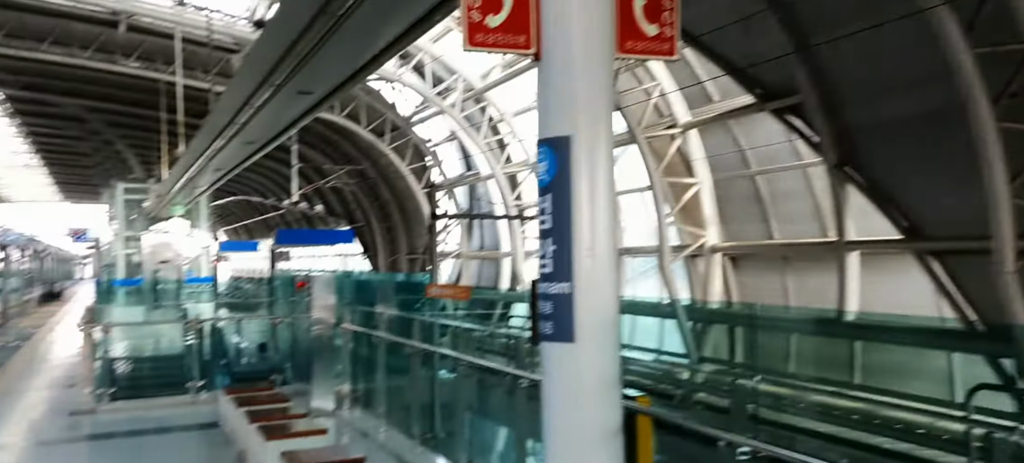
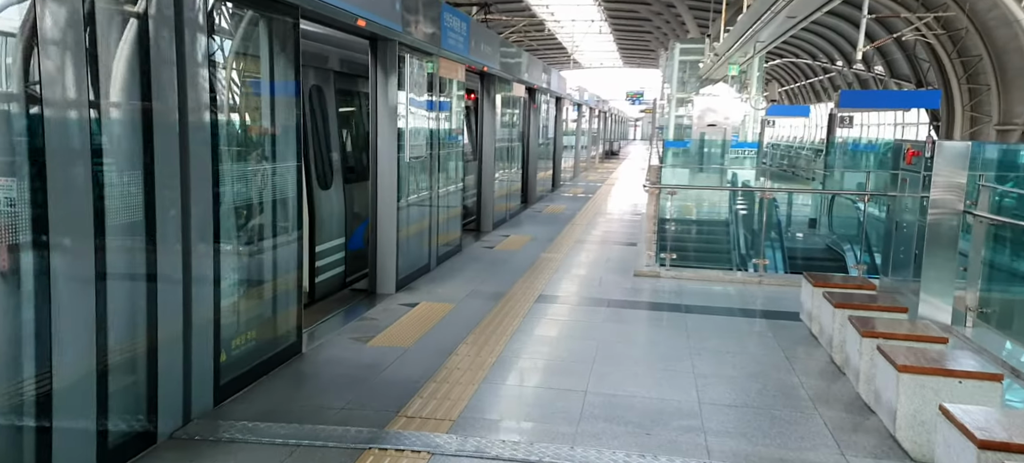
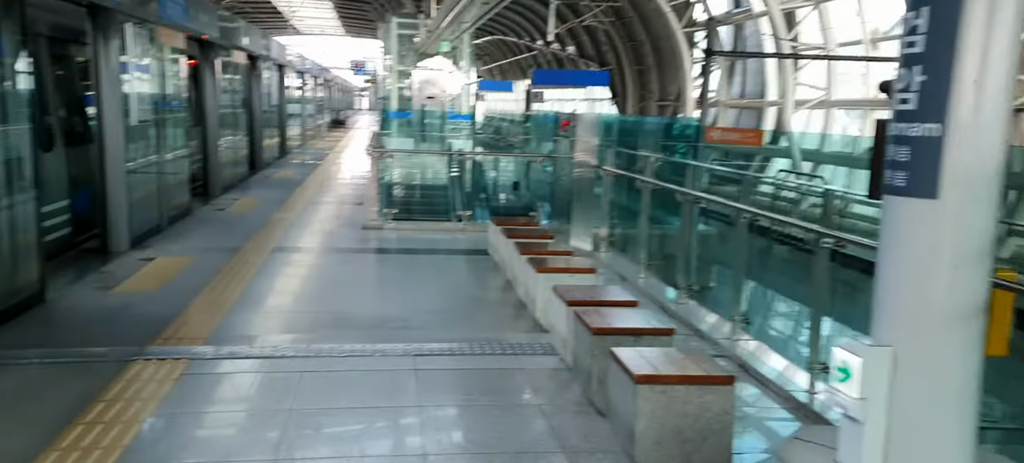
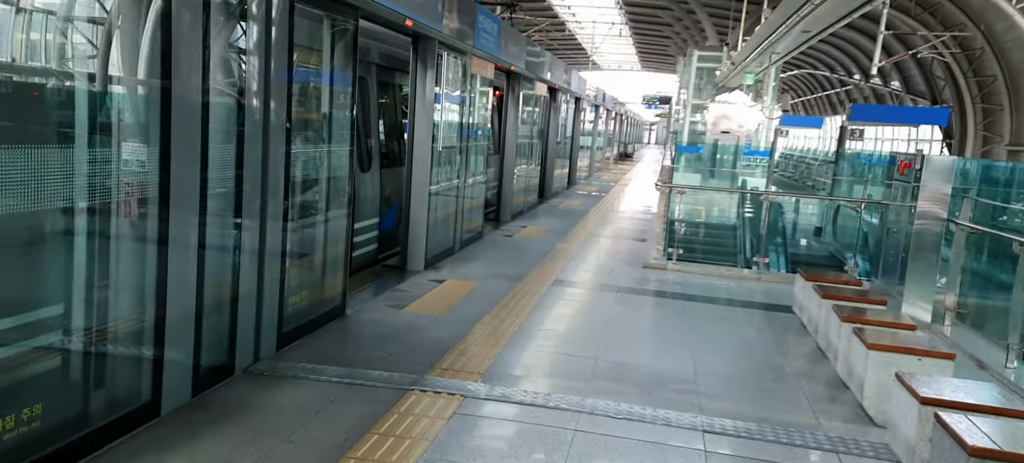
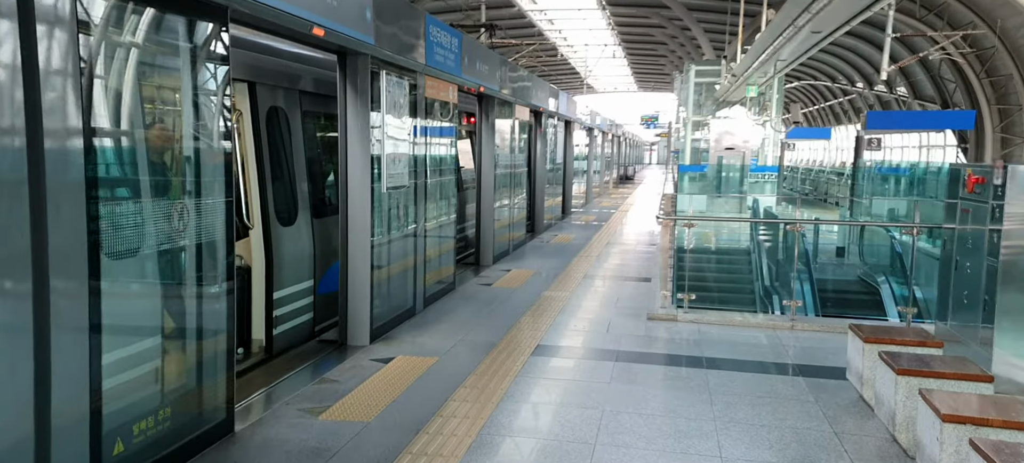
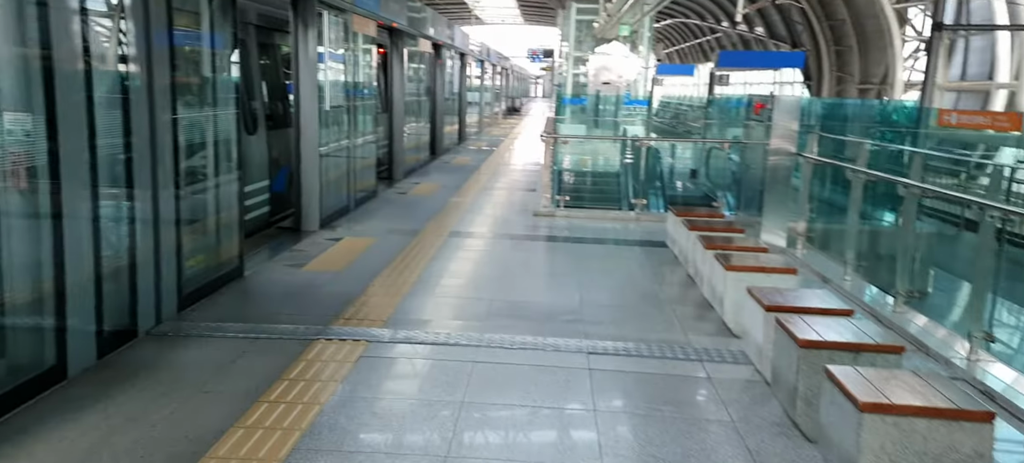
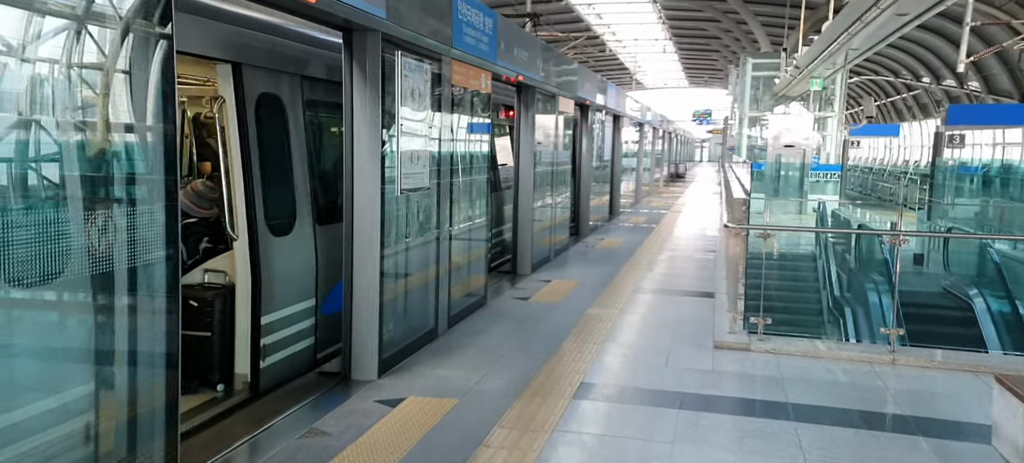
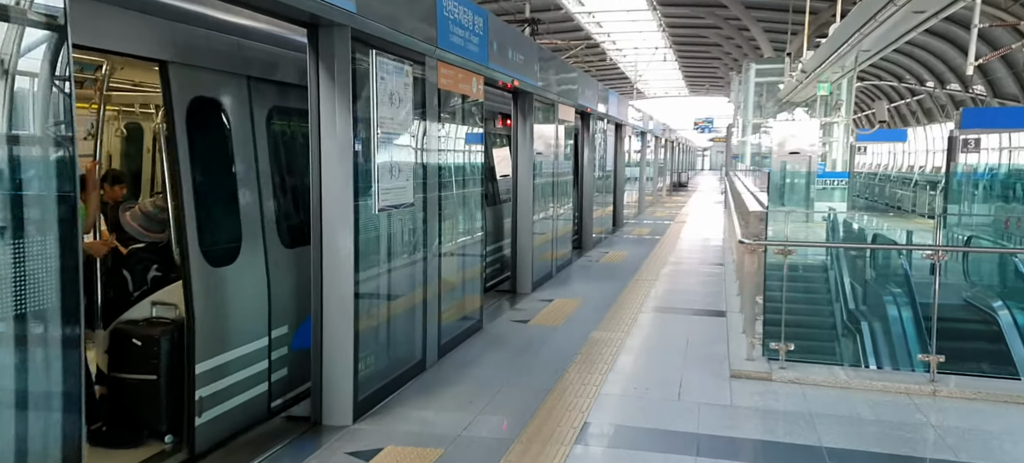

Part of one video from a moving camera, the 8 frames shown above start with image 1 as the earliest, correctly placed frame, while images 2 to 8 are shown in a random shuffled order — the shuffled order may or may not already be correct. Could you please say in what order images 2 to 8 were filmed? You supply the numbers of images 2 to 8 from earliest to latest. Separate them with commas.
3, 6, 4, 2, 5, 7, 8
